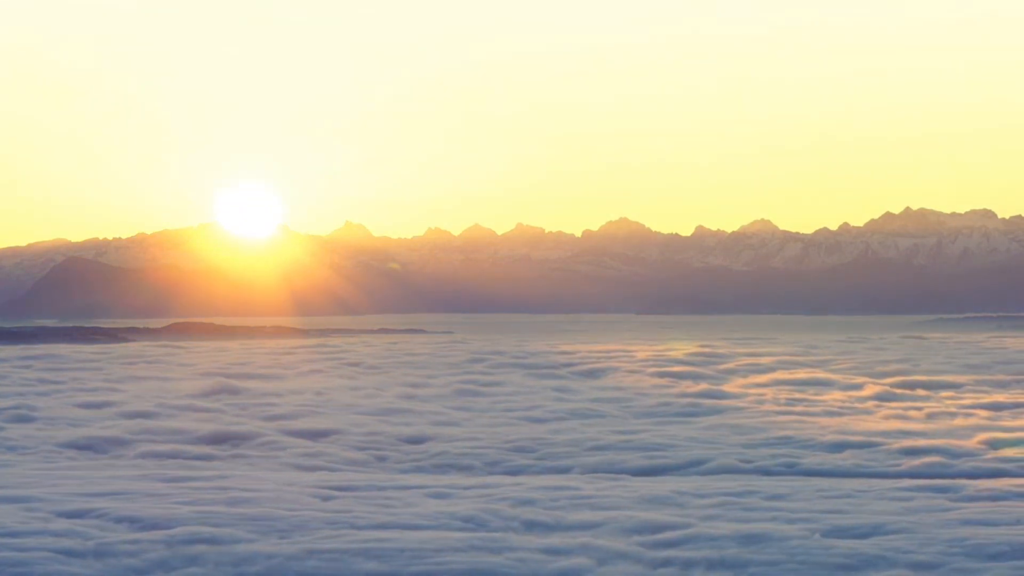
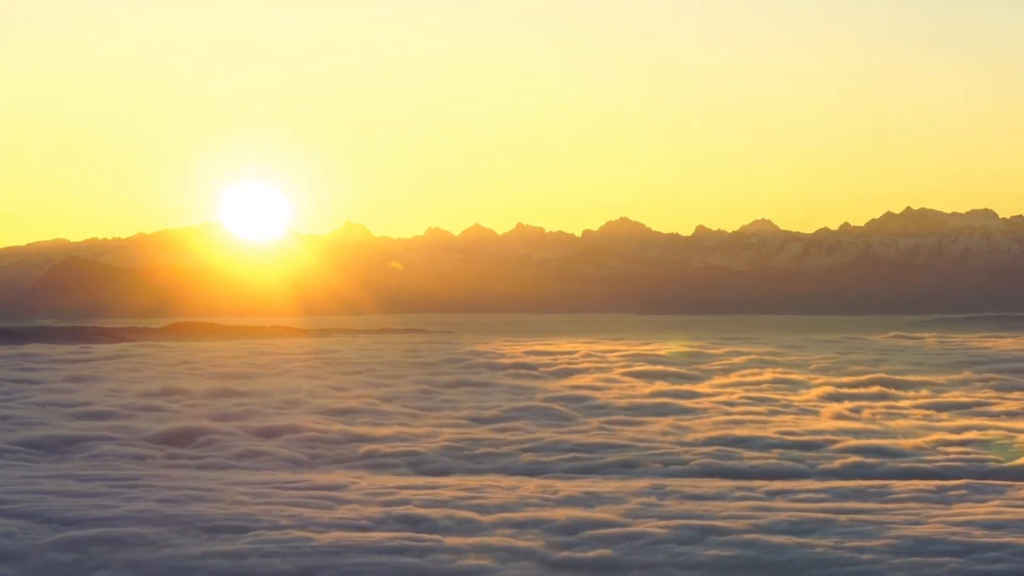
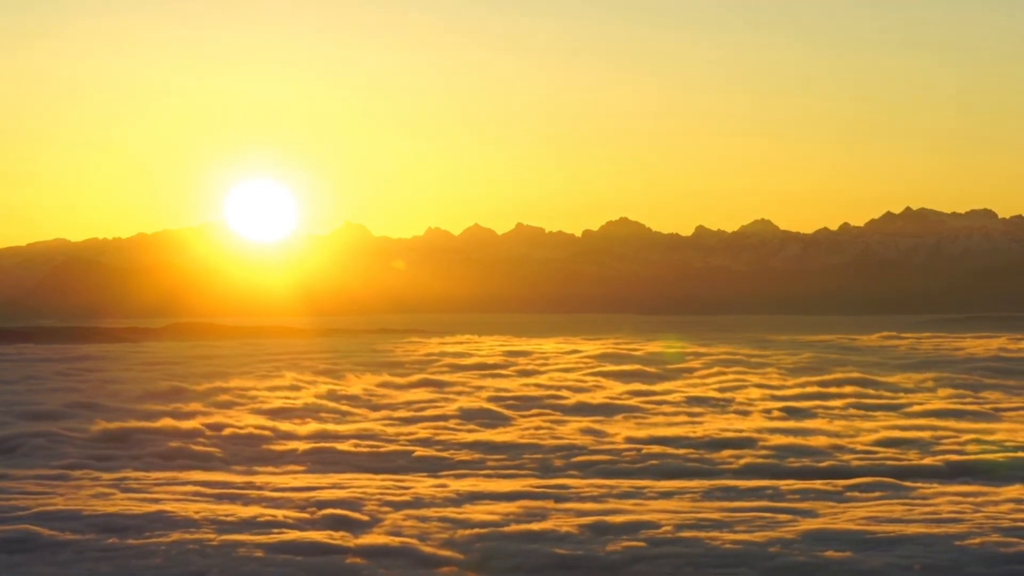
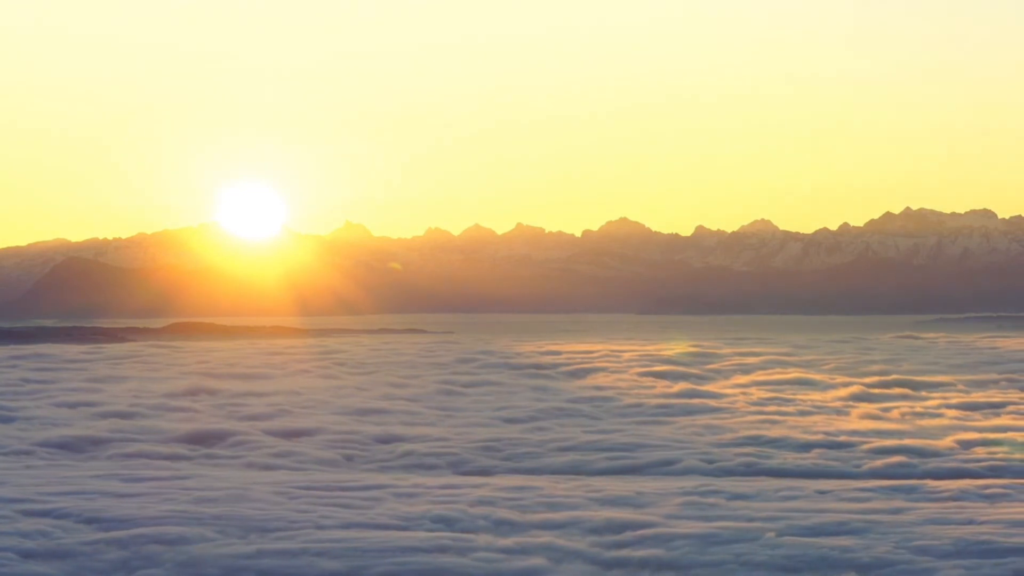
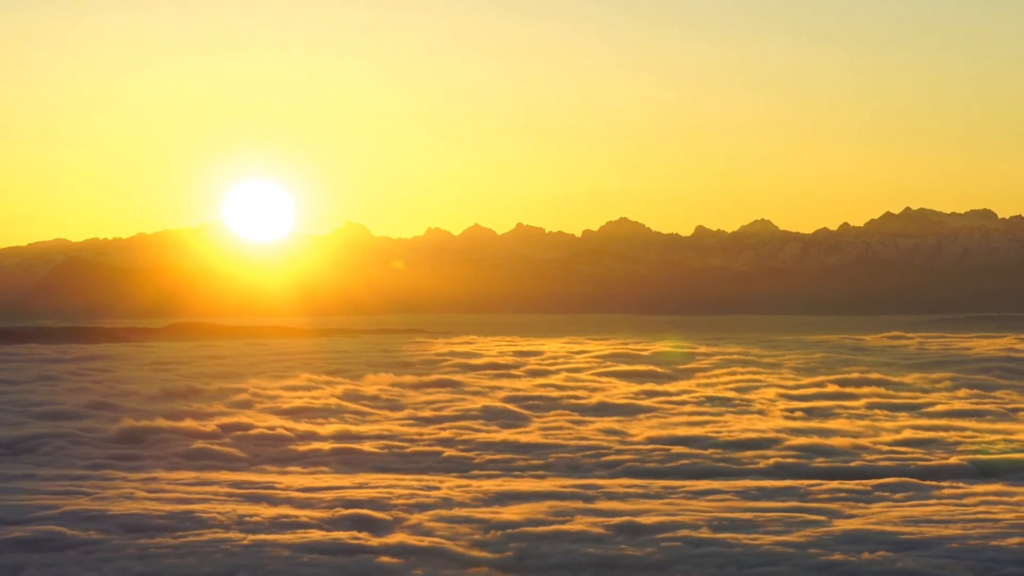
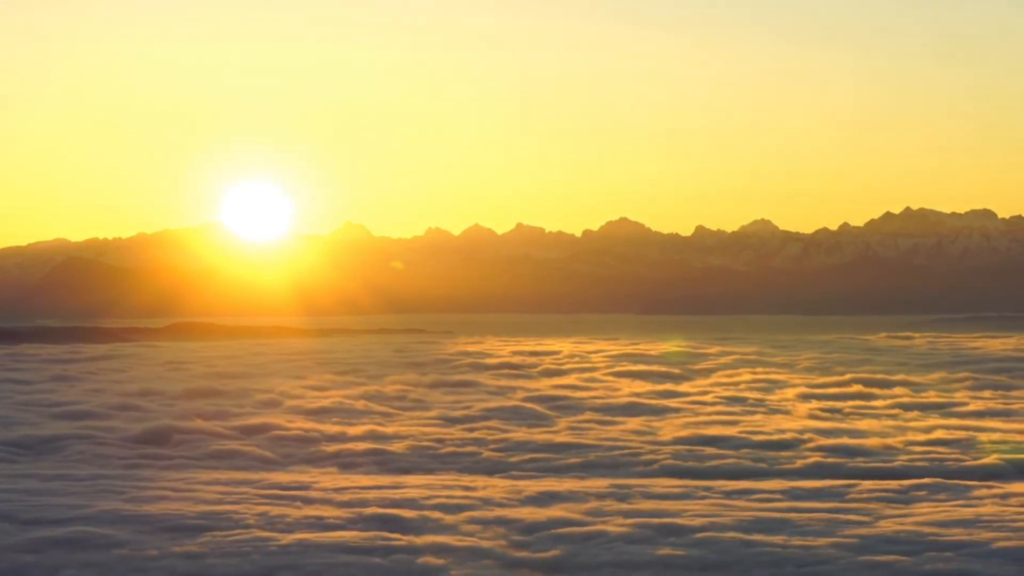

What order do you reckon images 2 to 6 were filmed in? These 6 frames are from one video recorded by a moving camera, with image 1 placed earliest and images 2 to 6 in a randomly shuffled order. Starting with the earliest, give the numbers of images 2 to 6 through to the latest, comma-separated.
4, 2, 6, 5, 3
